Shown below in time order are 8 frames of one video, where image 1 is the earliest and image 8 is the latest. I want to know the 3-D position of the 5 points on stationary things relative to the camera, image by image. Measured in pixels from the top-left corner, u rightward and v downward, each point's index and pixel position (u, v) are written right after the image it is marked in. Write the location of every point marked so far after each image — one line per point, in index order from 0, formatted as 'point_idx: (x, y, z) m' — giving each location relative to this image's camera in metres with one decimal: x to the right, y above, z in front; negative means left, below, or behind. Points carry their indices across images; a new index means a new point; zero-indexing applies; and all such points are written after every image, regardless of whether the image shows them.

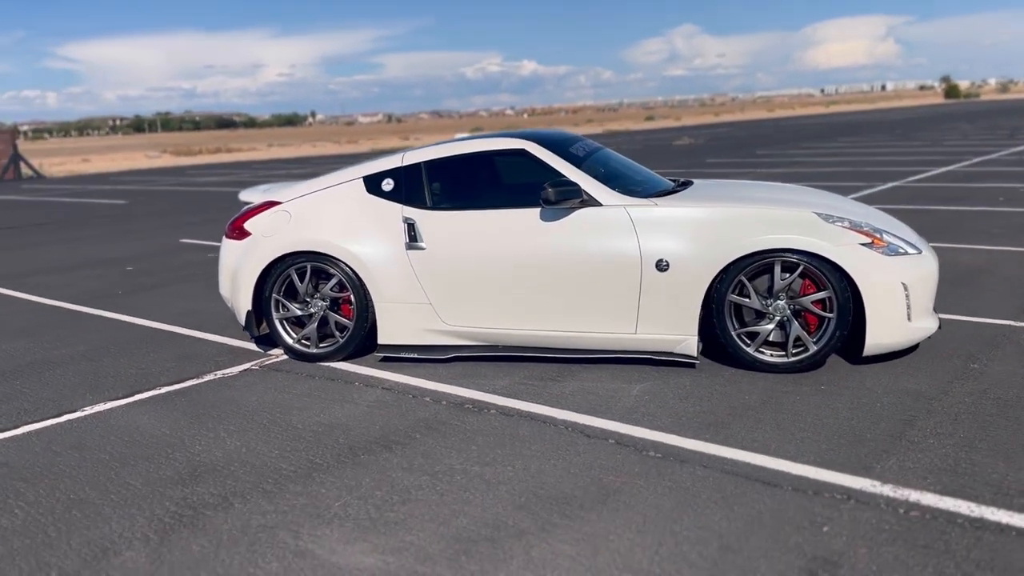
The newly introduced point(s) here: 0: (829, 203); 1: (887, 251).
0: (+2.0, +0.5, +5.7) m
1: (+2.2, +0.2, +5.3) m
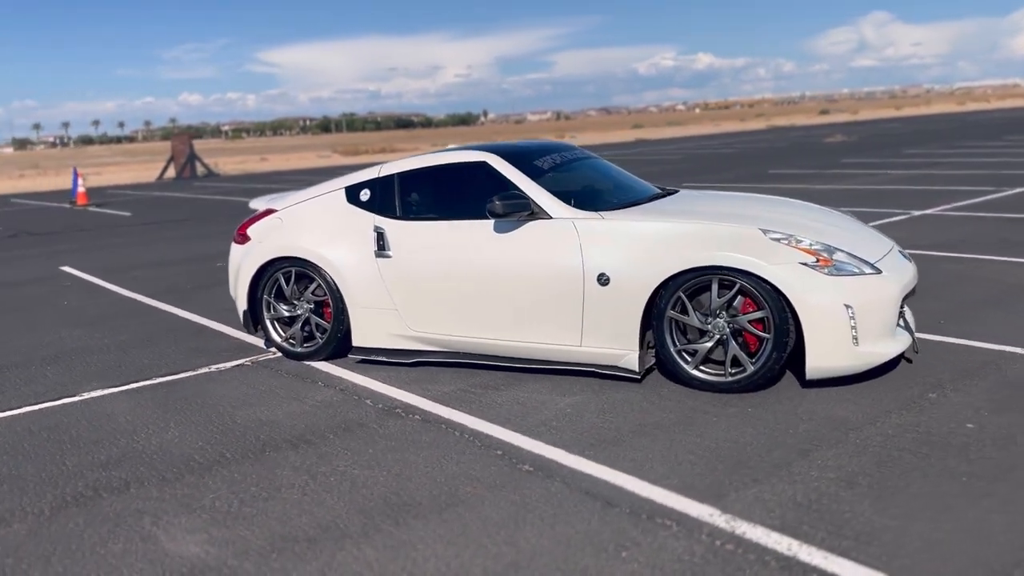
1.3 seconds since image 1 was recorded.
0: (+1.7, +0.4, +5.5) m
1: (+1.8, +0.1, +5.1) m
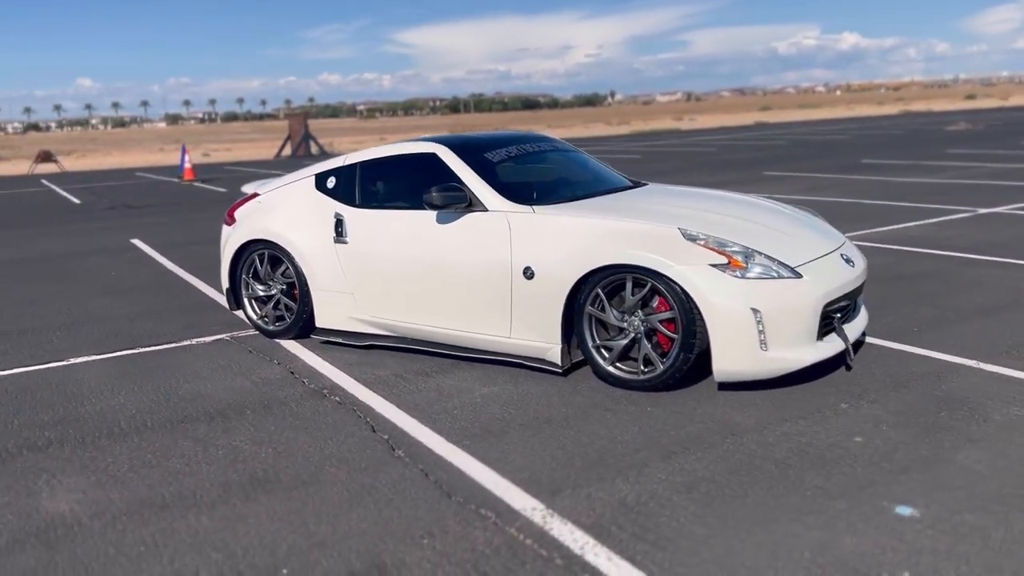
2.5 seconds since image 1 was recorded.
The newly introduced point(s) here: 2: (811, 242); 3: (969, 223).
0: (+1.3, +0.4, +5.4) m
1: (+1.3, +0.1, +5.0) m
2: (+1.9, +0.3, +5.5) m
3: (+5.8, +0.8, +11.3) m
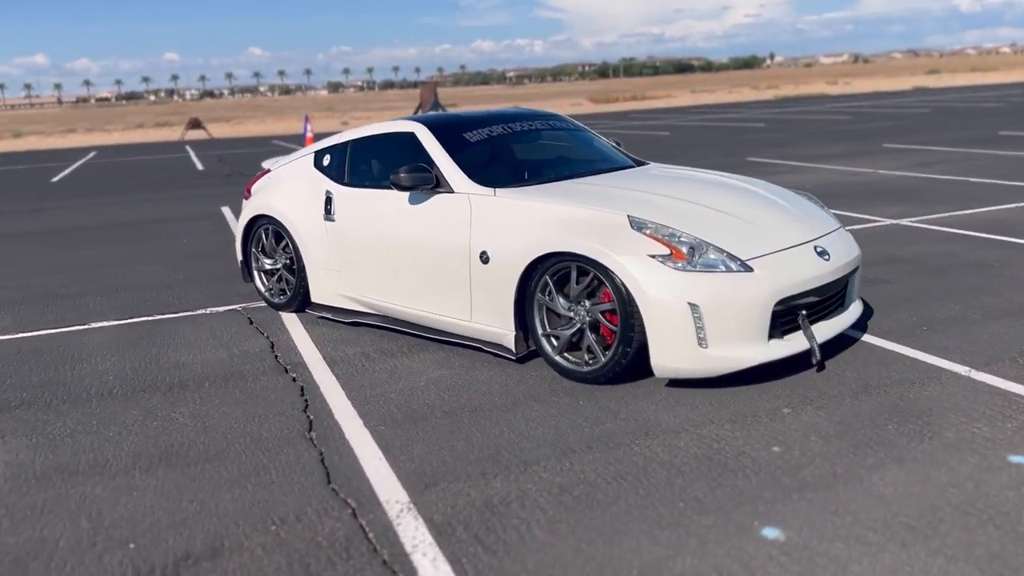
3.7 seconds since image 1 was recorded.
0: (+1.0, +0.5, +5.1) m
1: (+0.9, +0.1, +4.7) m
2: (+1.6, +0.3, +5.1) m
3: (+6.4, +0.9, +10.2) m
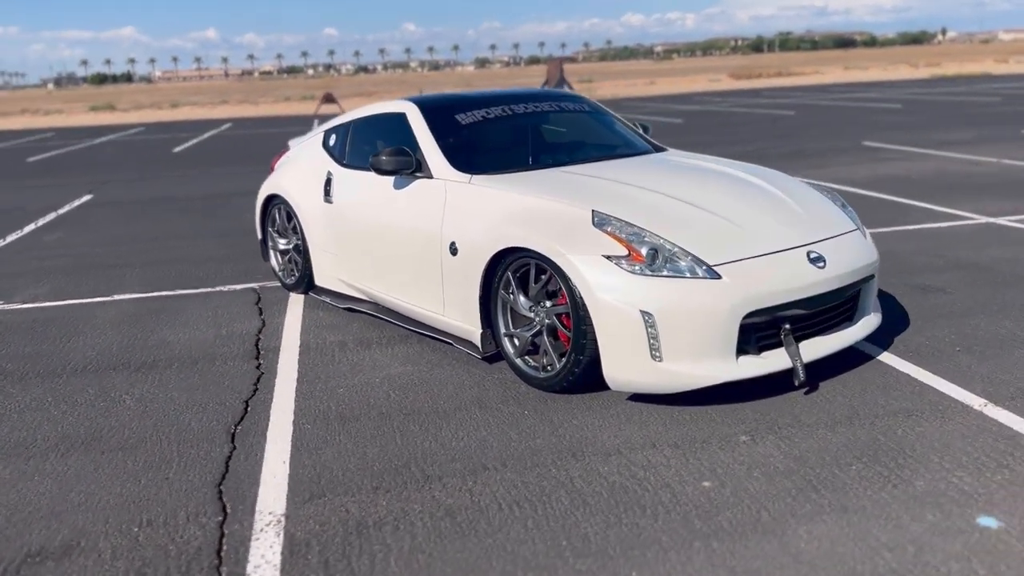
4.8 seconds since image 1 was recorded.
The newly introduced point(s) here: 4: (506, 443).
0: (+0.8, +0.4, +4.6) m
1: (+0.6, +0.1, +4.2) m
2: (+1.3, +0.3, +4.5) m
3: (+7.0, +0.8, +8.7) m
4: (0.0, -0.7, +4.1) m
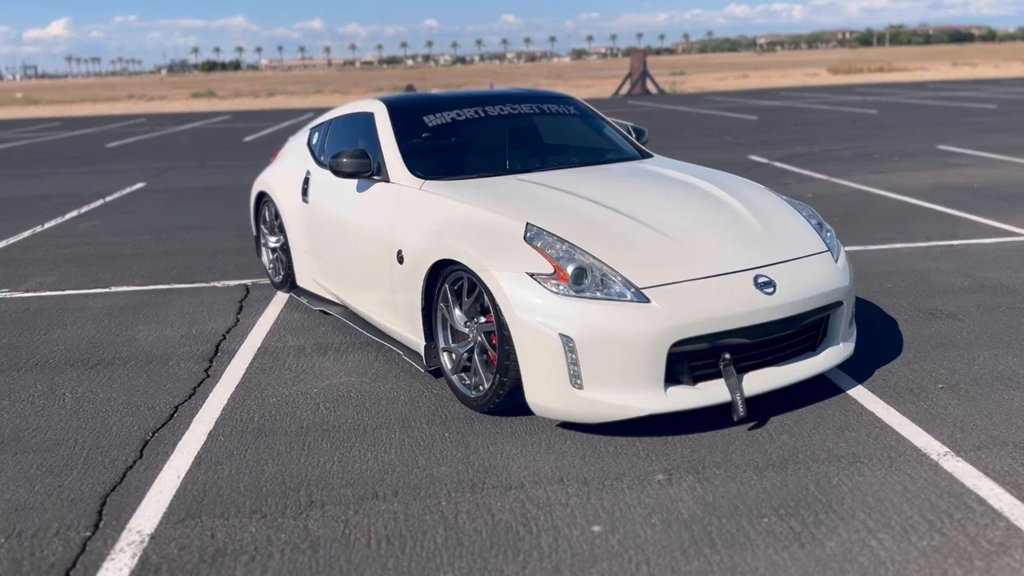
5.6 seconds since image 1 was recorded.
0: (+0.4, +0.4, +4.3) m
1: (+0.2, 0.0, +3.9) m
2: (+1.0, +0.2, +4.2) m
3: (+7.0, +0.5, +7.8) m
4: (-0.4, -0.8, +3.9) m
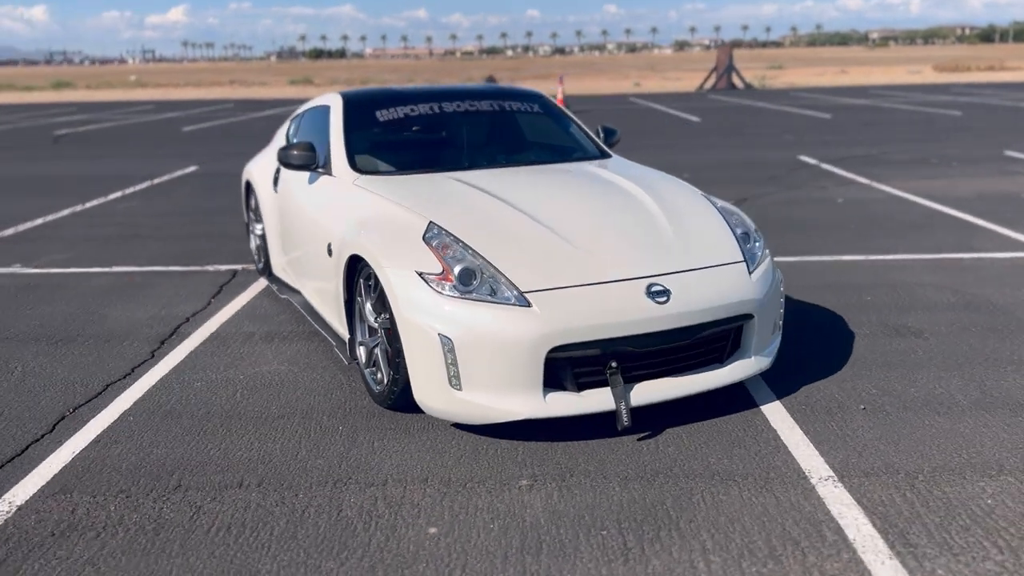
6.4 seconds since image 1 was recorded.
0: (0.0, +0.3, +4.3) m
1: (-0.3, 0.0, +3.9) m
2: (+0.5, +0.1, +4.1) m
3: (+6.9, +0.2, +7.1) m
4: (-1.0, -0.8, +3.9) m
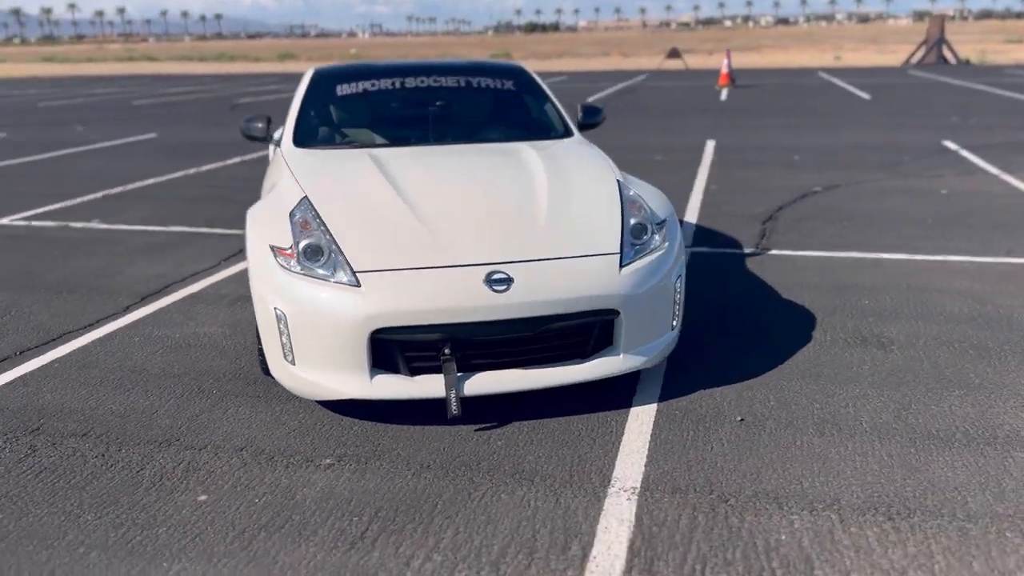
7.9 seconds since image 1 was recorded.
0: (-0.6, +0.4, +4.3) m
1: (-1.0, +0.1, +4.0) m
2: (-0.2, +0.2, +4.0) m
3: (+6.7, 0.0, +5.5) m
4: (-1.7, -0.6, +4.2) m
